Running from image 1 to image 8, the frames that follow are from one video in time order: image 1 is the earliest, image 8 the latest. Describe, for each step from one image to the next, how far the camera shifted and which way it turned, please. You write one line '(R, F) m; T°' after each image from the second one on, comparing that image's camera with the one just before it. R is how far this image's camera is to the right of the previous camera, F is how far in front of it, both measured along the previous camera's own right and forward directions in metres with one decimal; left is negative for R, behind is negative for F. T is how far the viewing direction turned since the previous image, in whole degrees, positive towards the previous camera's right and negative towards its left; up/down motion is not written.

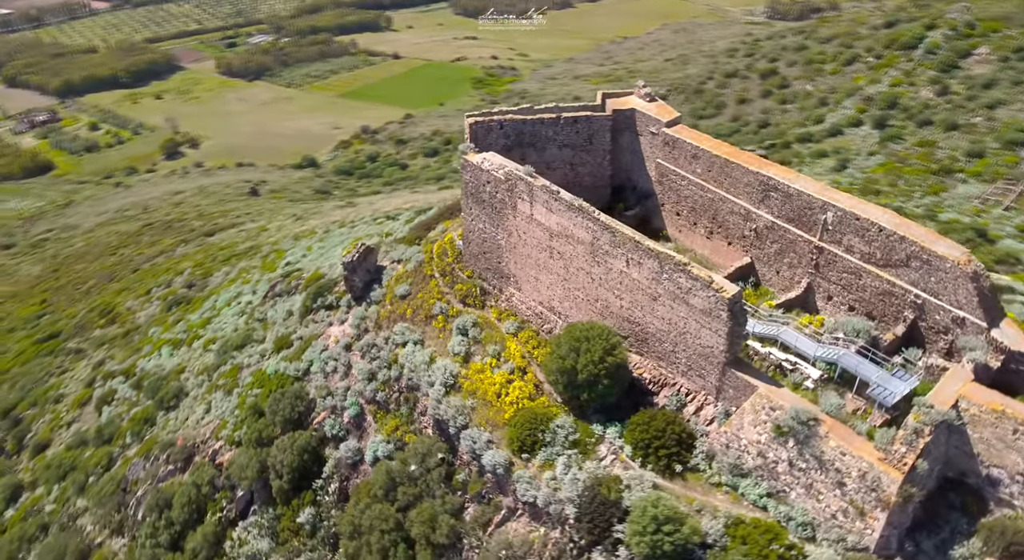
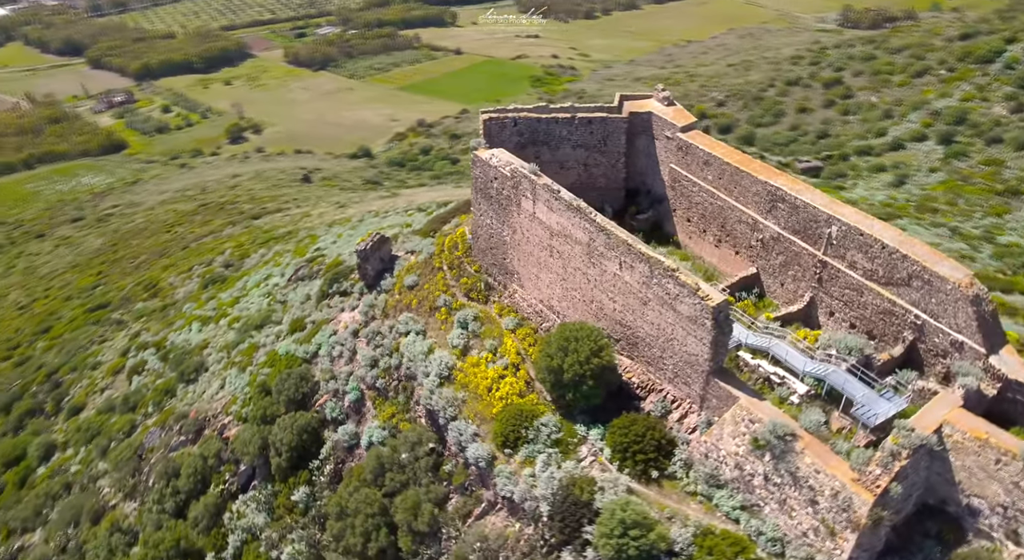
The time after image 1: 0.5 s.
(+1.2, -0.1) m; -4°
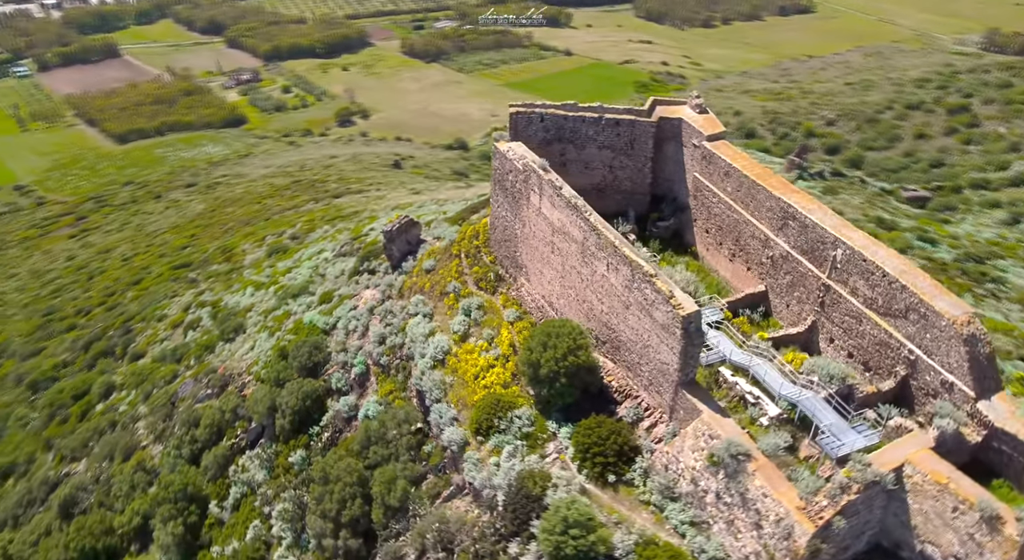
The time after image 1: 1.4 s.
(+2.2, 0.0) m; -7°
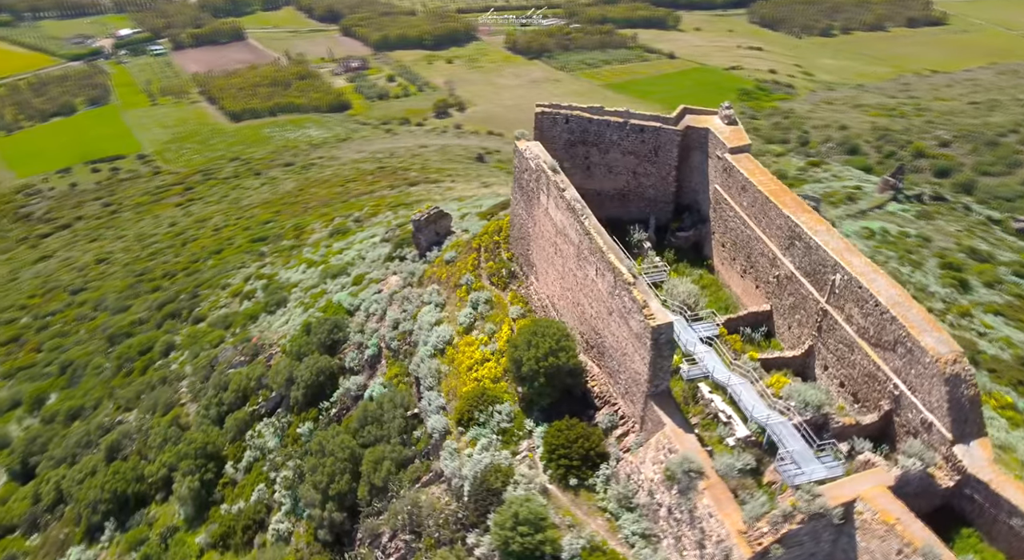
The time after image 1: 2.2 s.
(+2.1, -0.1) m; -7°
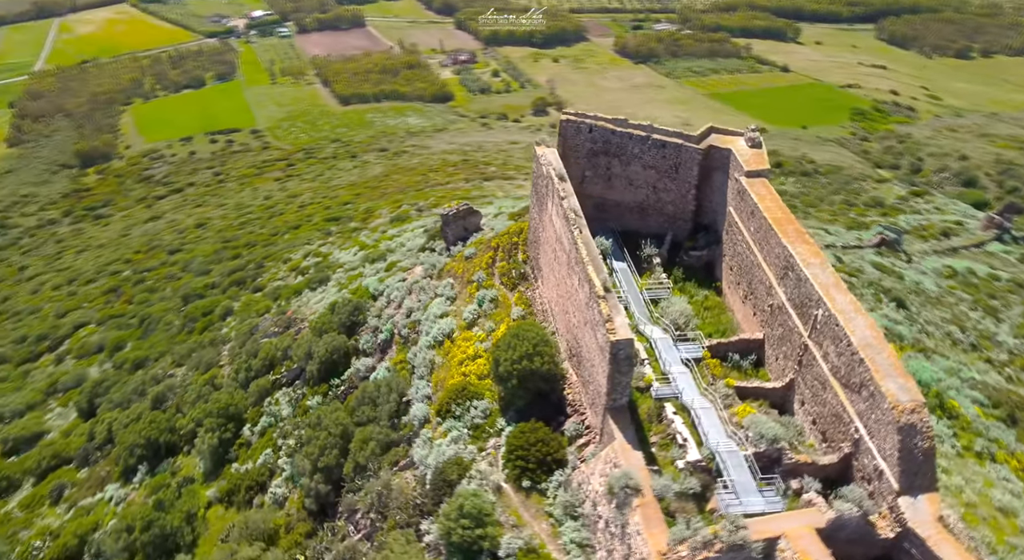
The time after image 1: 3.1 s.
(+2.2, -0.3) m; -7°
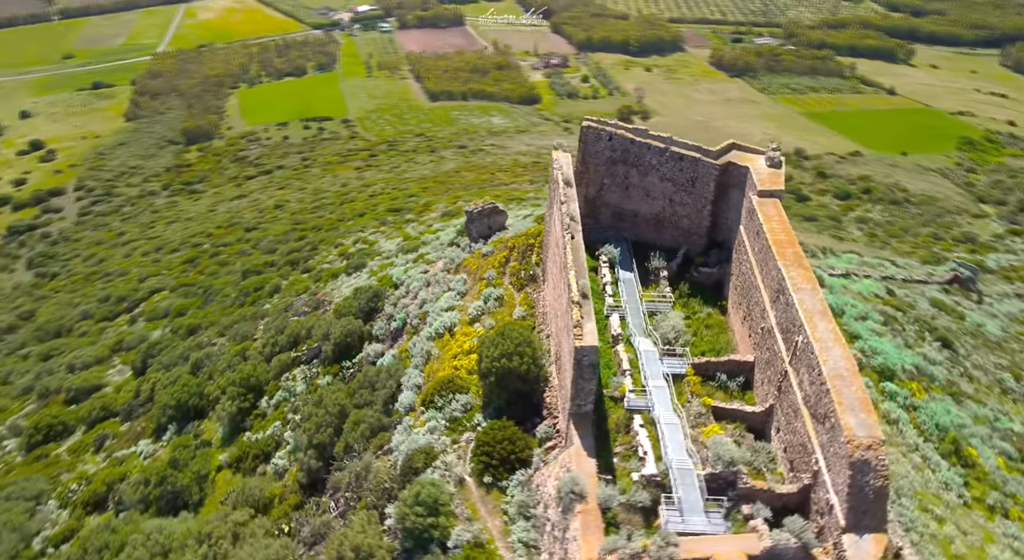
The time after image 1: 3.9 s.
(+1.9, -0.1) m; -6°
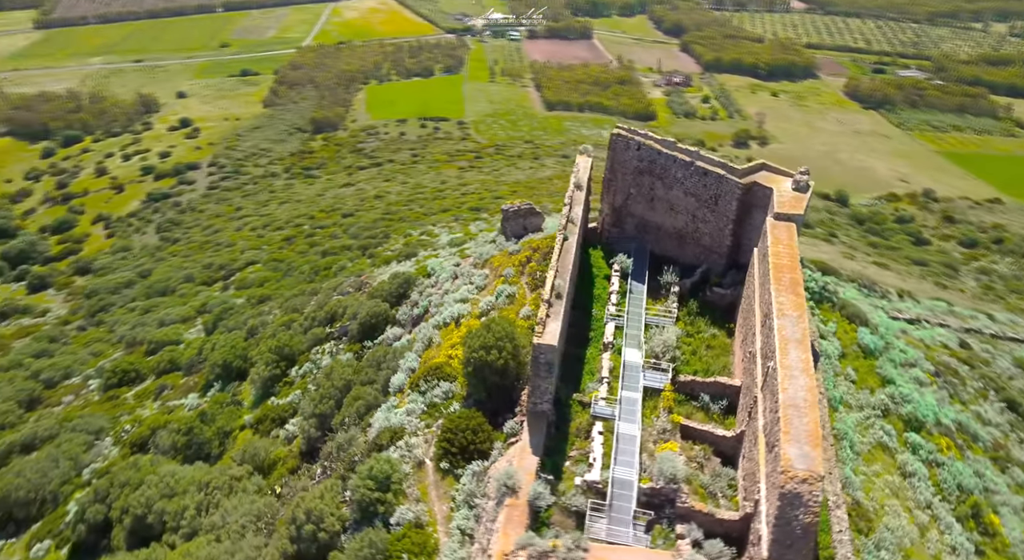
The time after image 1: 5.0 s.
(+2.5, 0.0) m; -8°
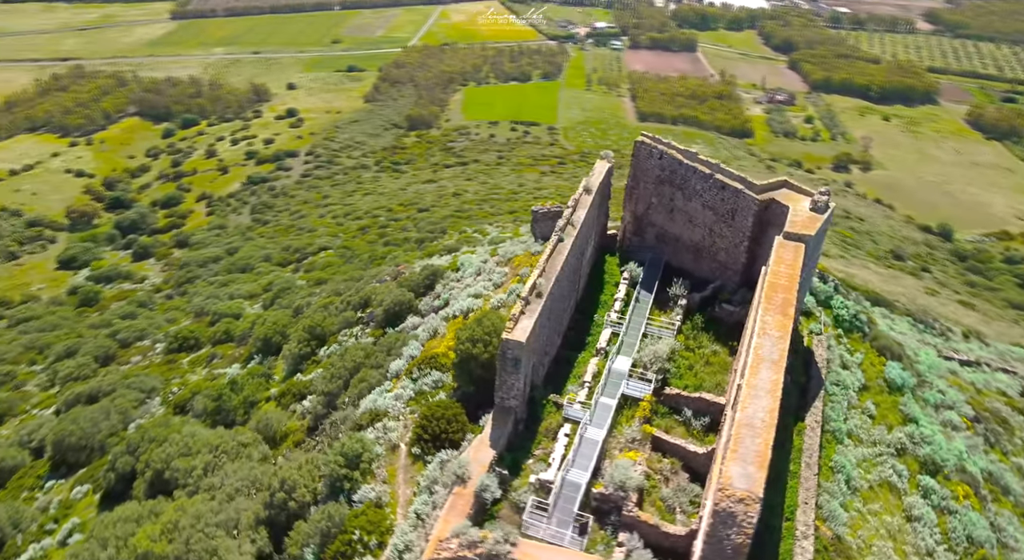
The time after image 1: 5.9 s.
(+2.1, -0.1) m; -6°
